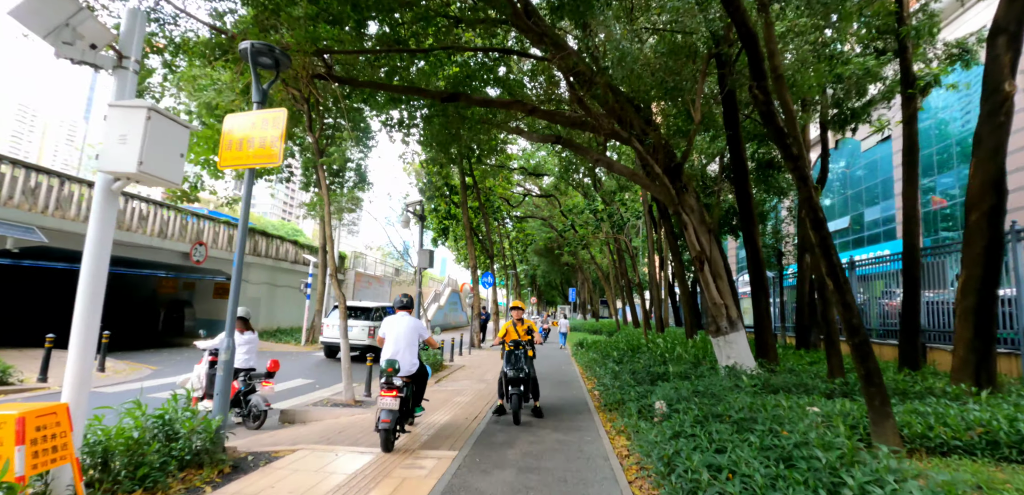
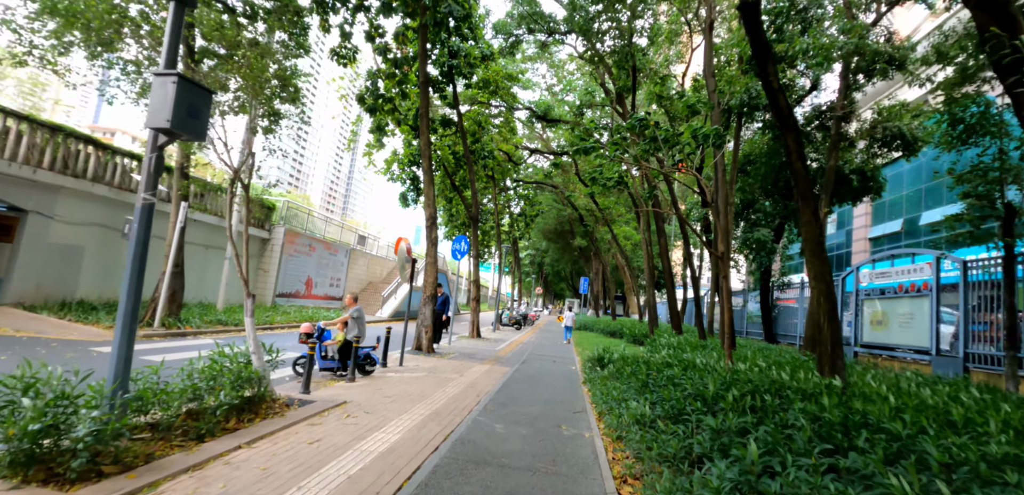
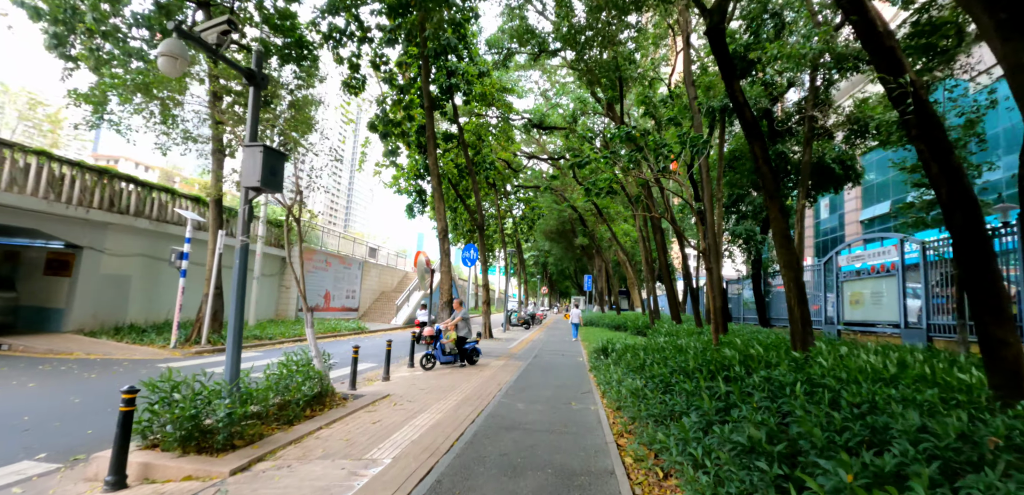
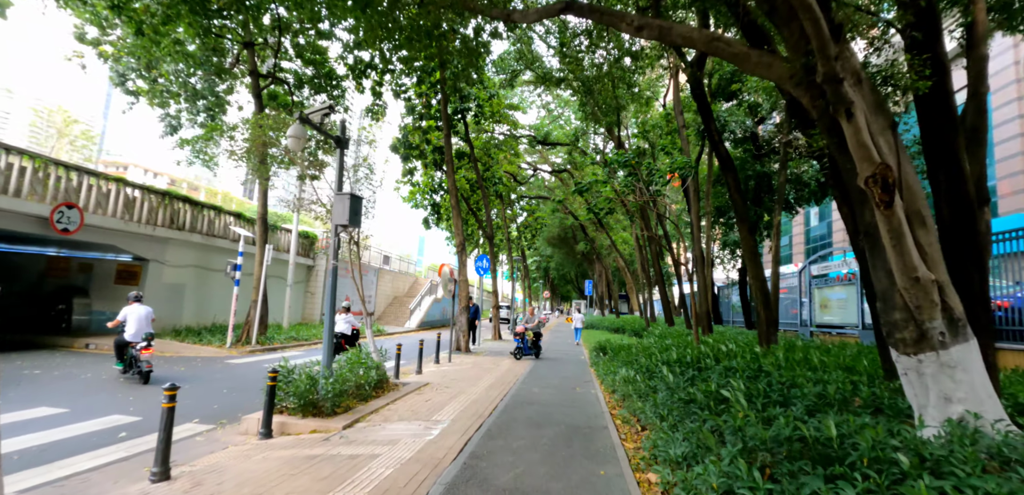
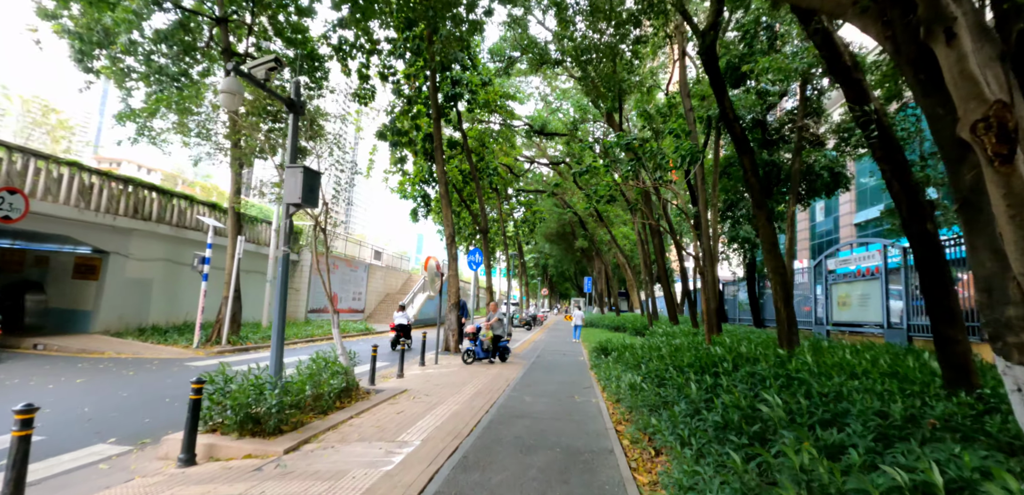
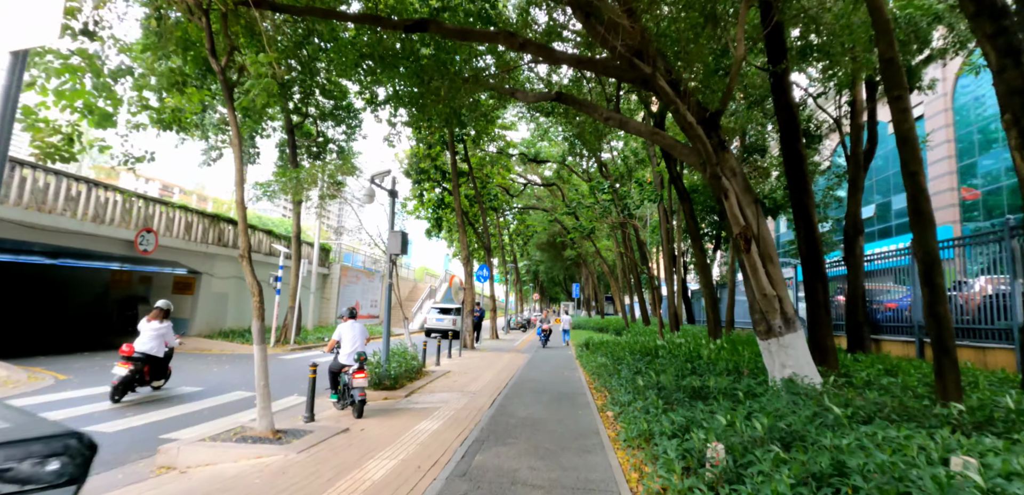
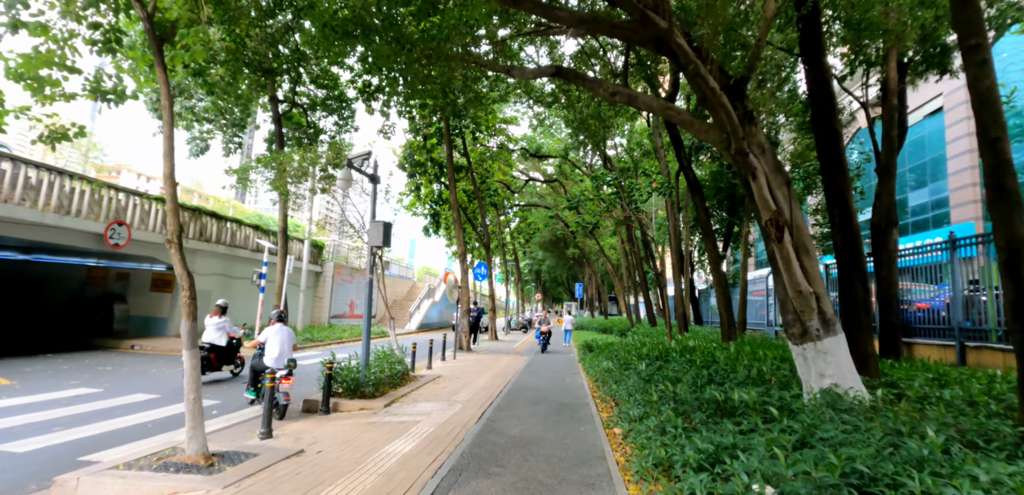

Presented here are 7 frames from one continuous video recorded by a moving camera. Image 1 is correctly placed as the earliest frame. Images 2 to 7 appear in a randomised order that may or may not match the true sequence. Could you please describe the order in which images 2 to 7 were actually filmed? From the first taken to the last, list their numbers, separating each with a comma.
6, 7, 4, 5, 3, 2
